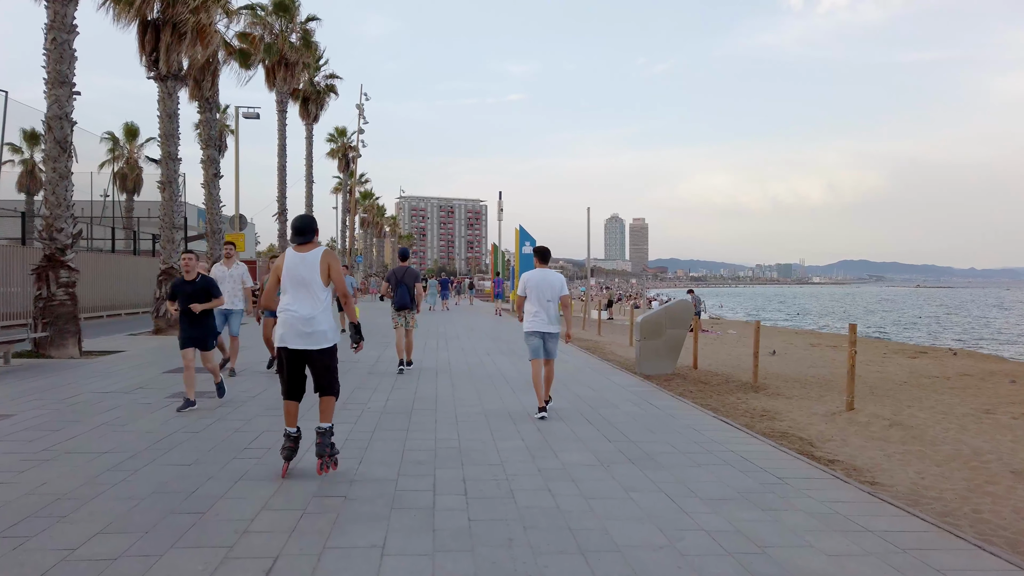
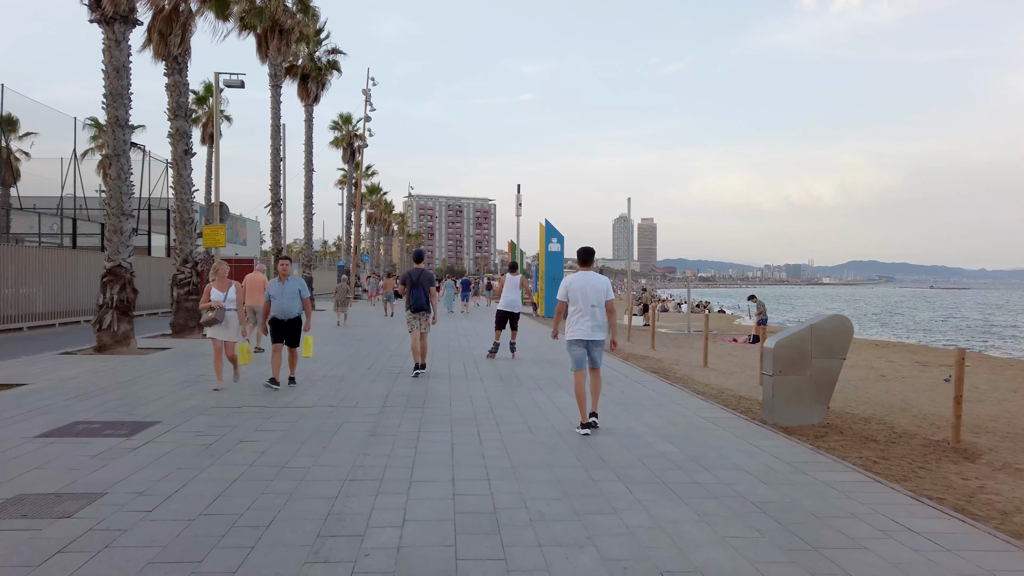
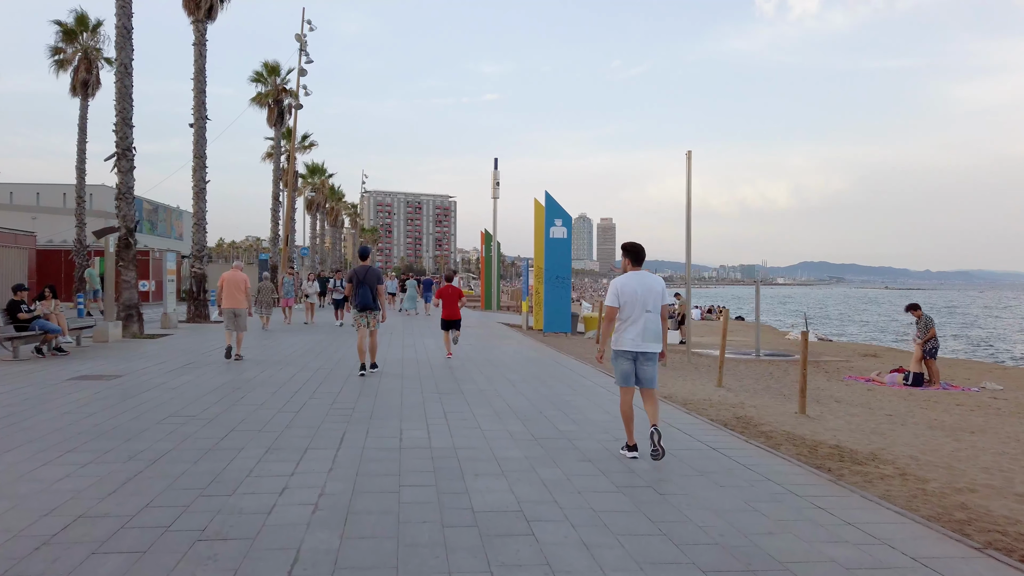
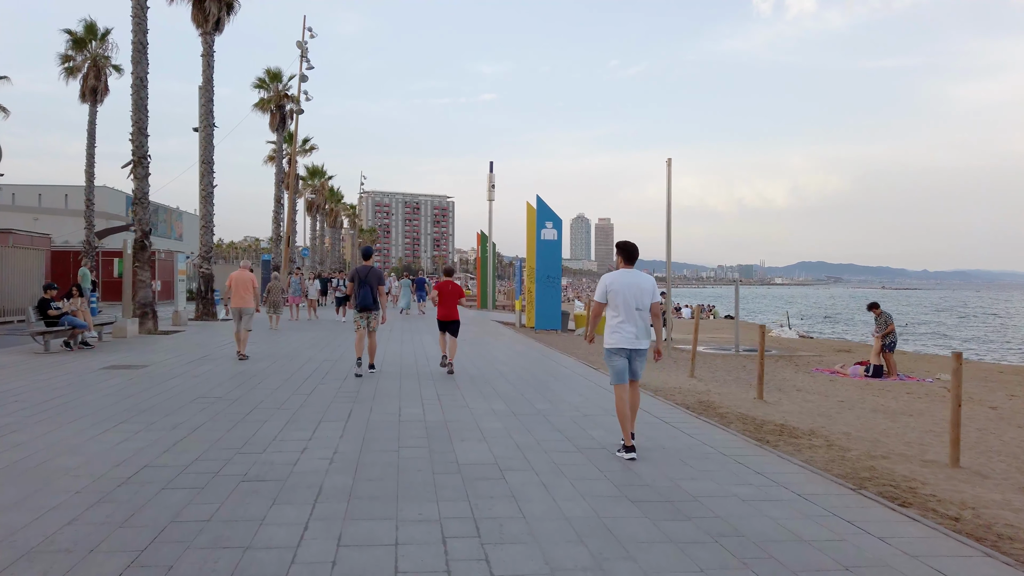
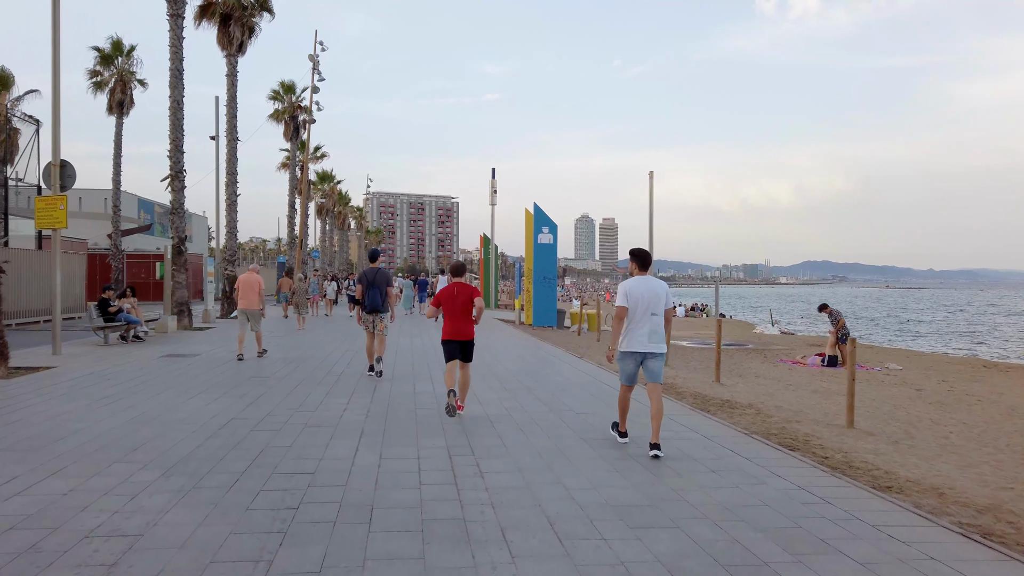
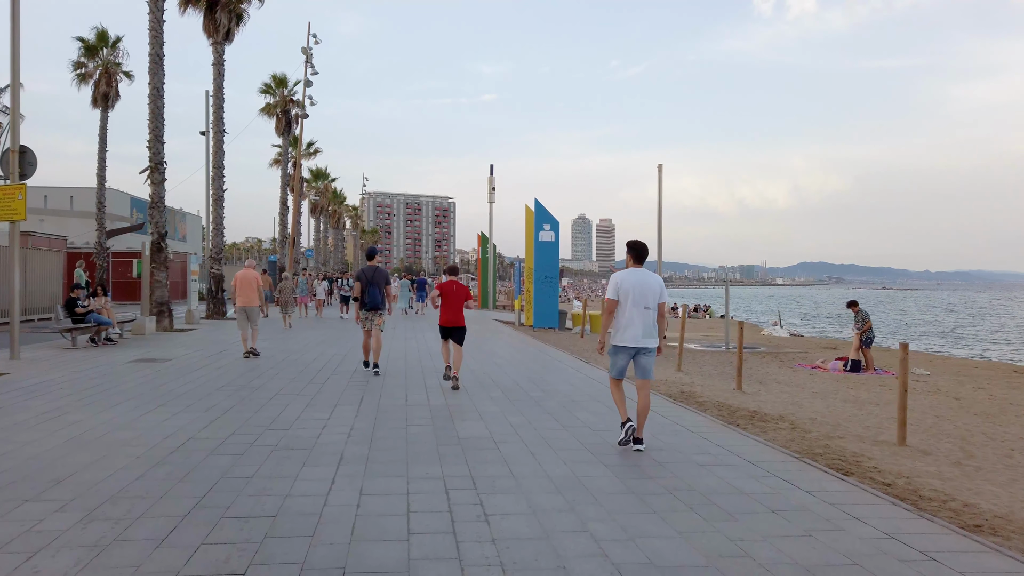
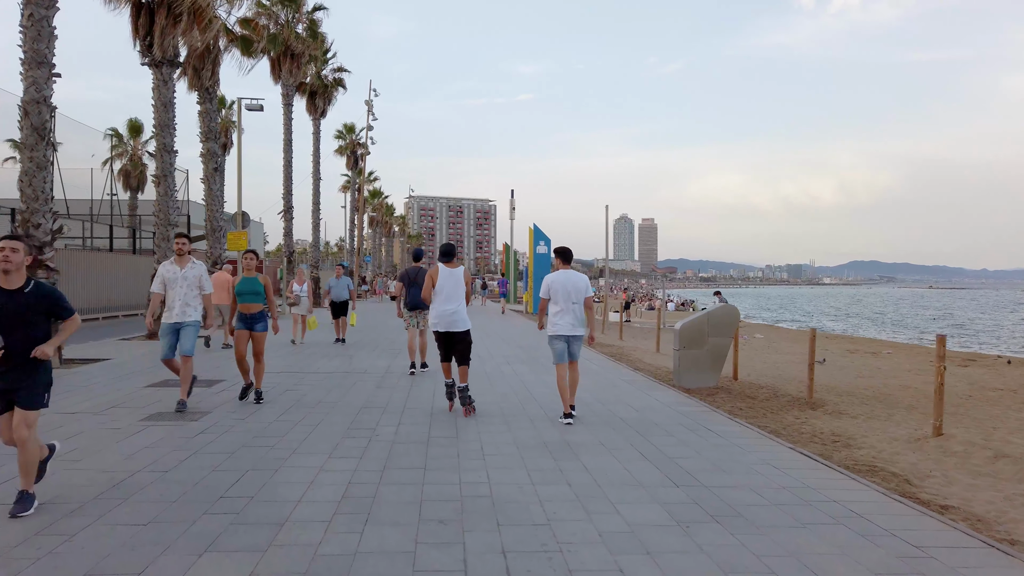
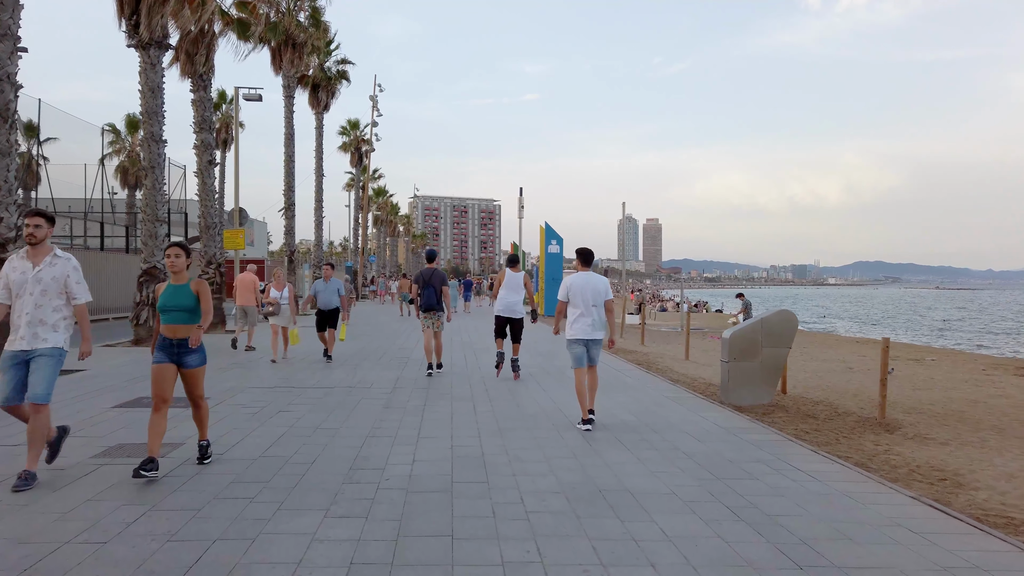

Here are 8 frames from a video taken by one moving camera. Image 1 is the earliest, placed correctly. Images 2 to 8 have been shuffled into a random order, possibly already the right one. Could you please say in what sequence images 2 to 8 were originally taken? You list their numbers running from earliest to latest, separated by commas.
7, 8, 2, 5, 6, 4, 3
